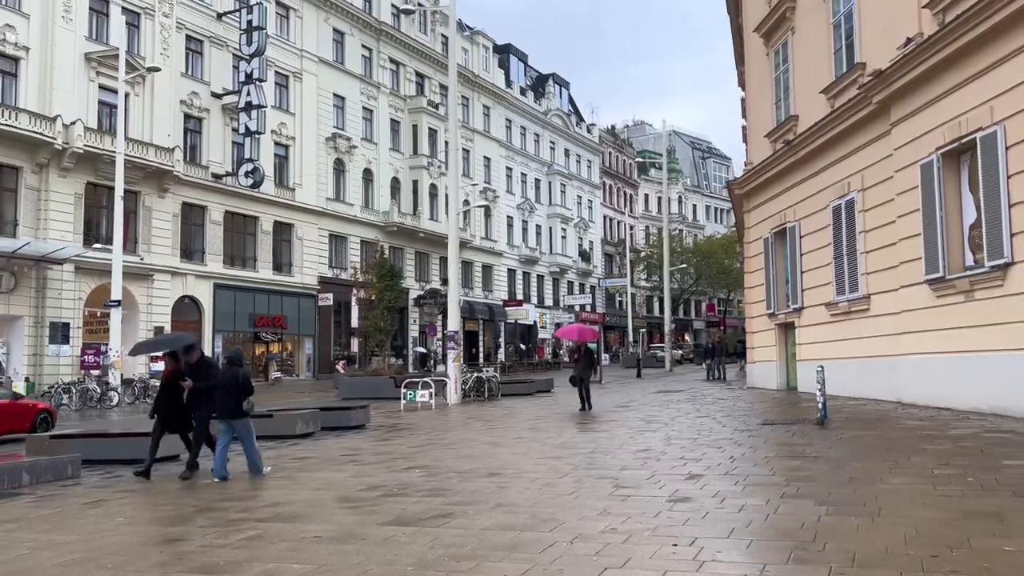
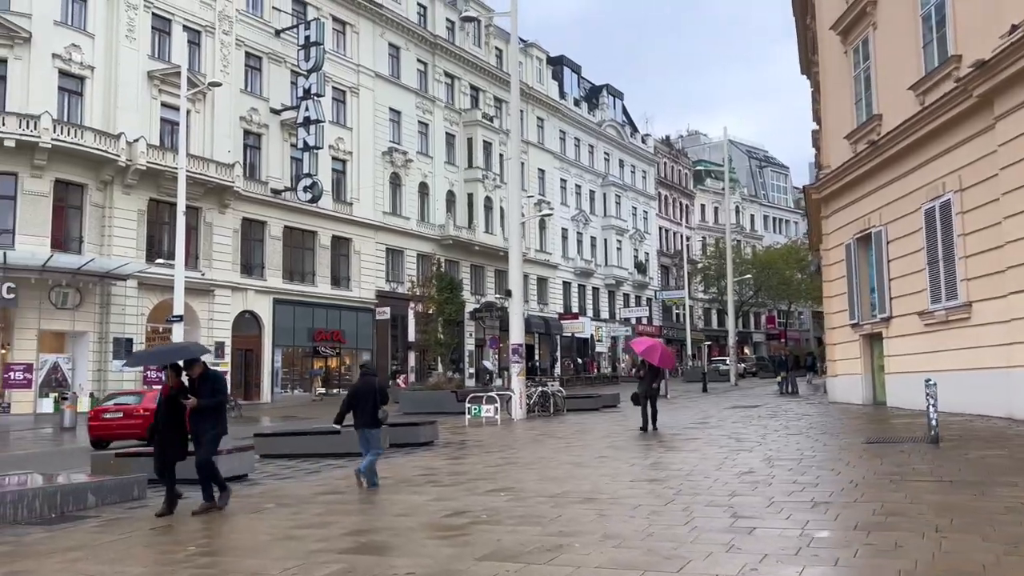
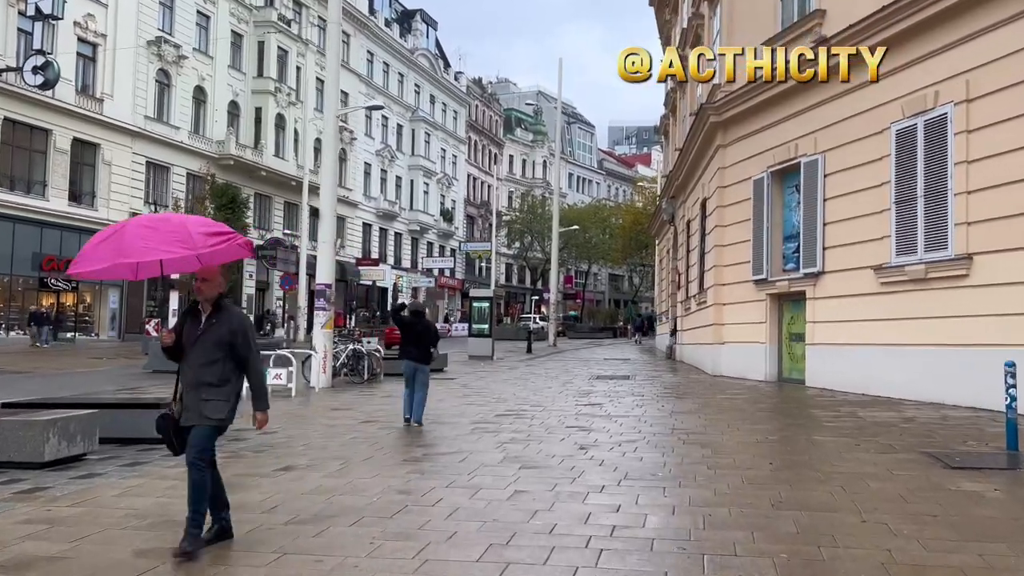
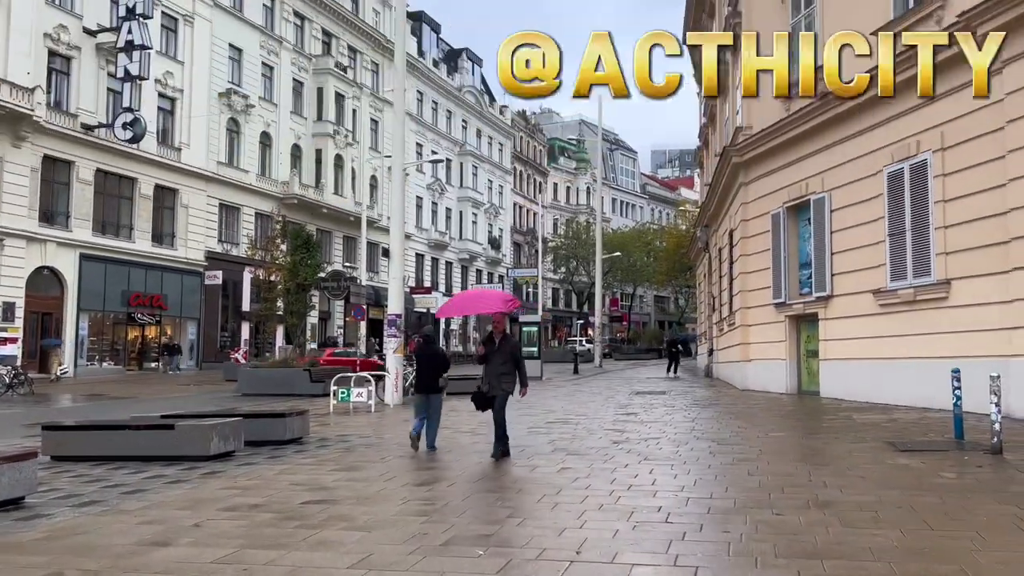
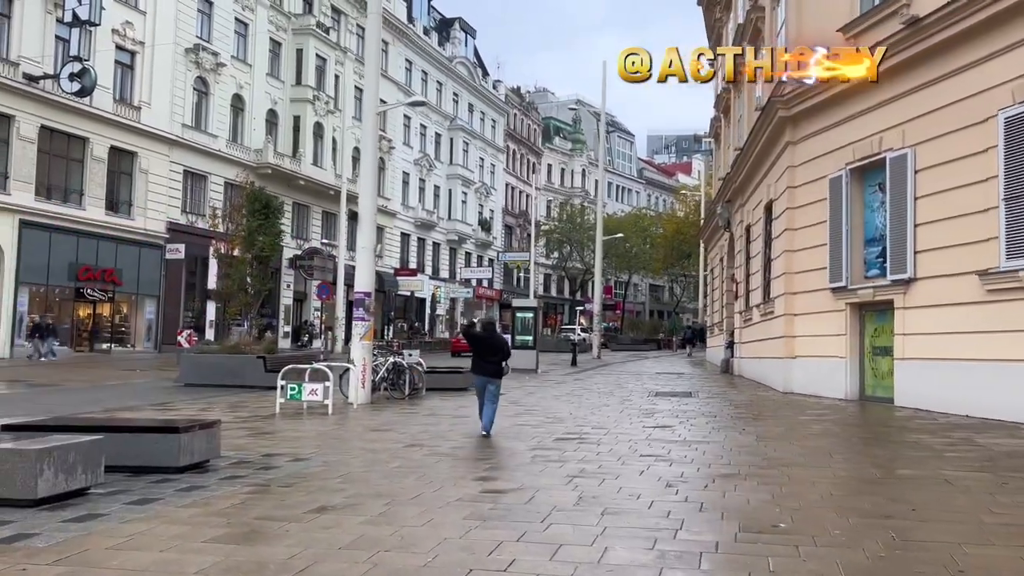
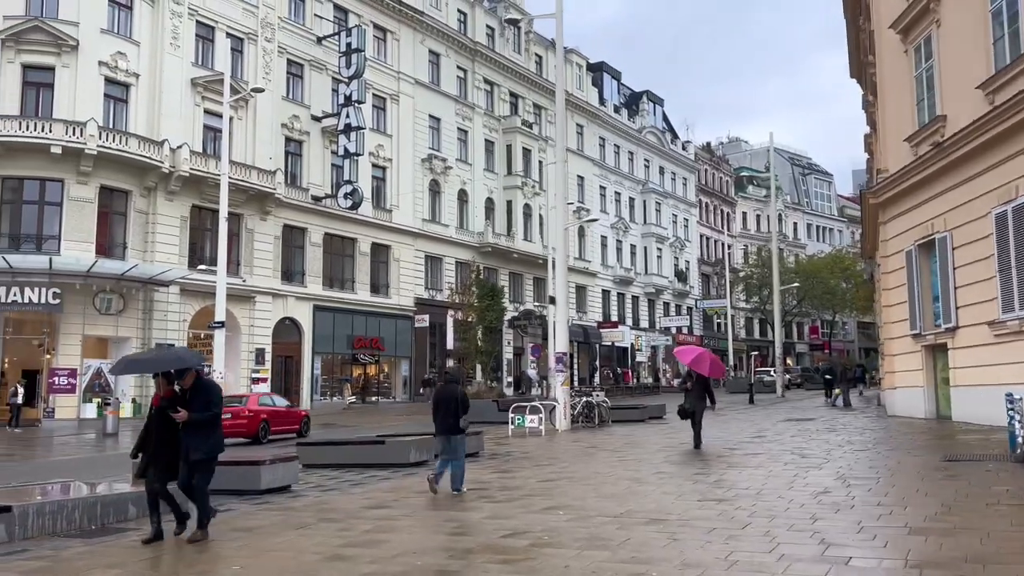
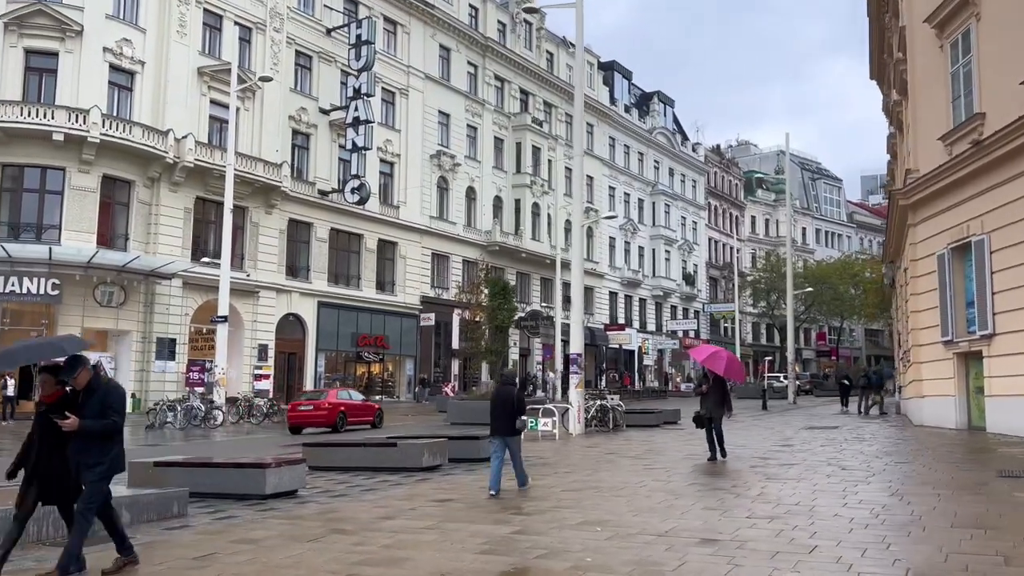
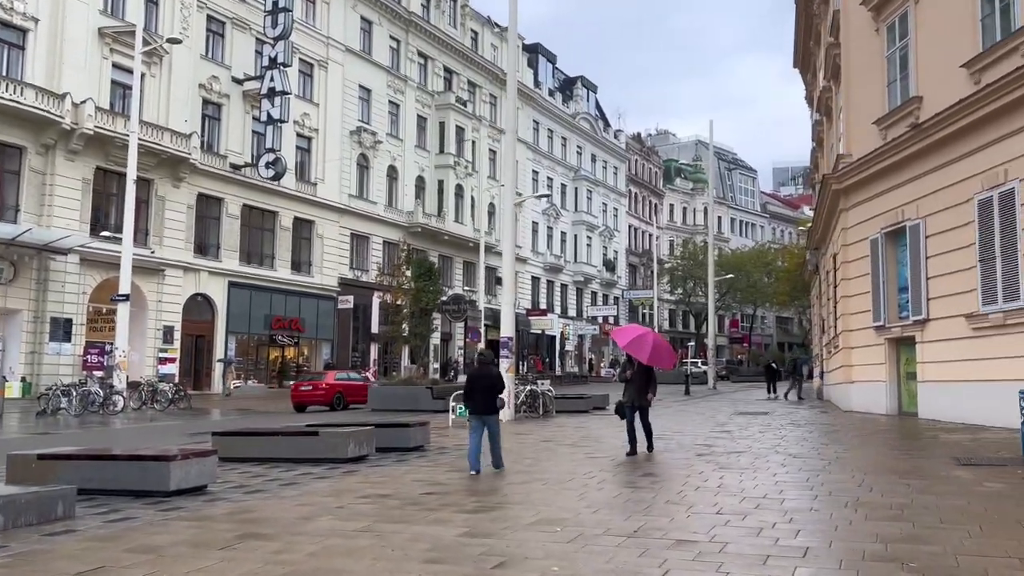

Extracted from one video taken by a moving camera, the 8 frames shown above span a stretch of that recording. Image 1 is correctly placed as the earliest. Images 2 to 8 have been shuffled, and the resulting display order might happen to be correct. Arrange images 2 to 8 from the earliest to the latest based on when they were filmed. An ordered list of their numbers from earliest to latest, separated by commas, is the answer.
2, 6, 7, 8, 4, 3, 5
